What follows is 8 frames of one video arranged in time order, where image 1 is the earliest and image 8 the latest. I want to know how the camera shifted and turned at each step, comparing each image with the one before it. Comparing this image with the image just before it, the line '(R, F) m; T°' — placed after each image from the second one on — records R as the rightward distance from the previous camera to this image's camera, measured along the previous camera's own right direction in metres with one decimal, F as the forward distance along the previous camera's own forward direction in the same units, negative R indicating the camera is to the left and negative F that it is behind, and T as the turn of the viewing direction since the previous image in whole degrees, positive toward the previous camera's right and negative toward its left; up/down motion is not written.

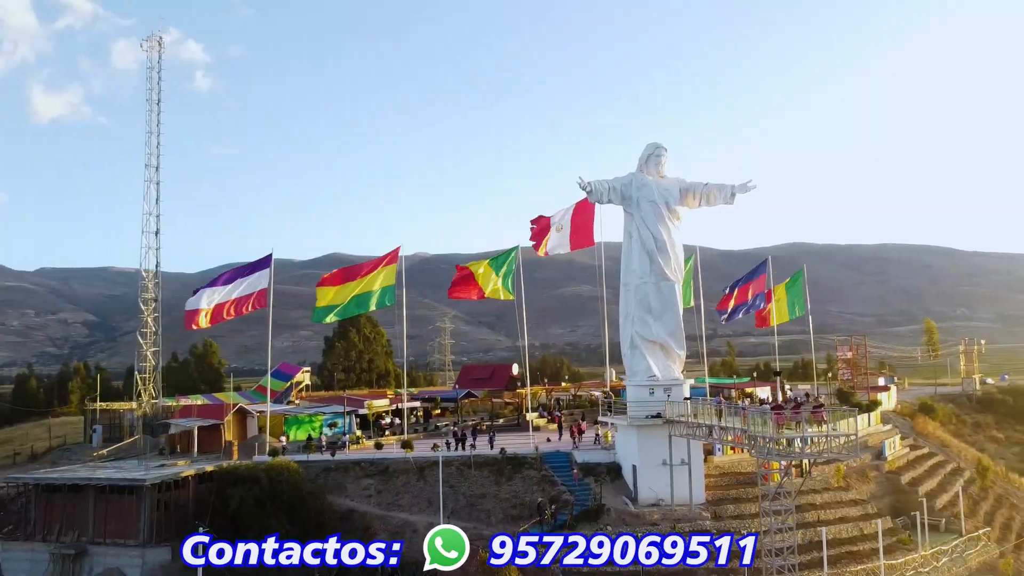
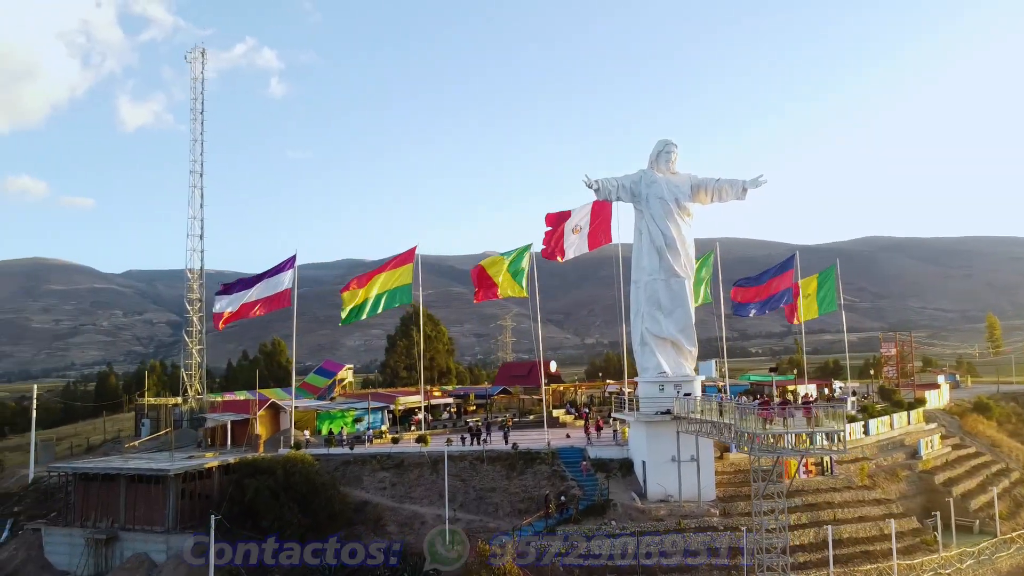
(+1.9, -0.4) m; -5°
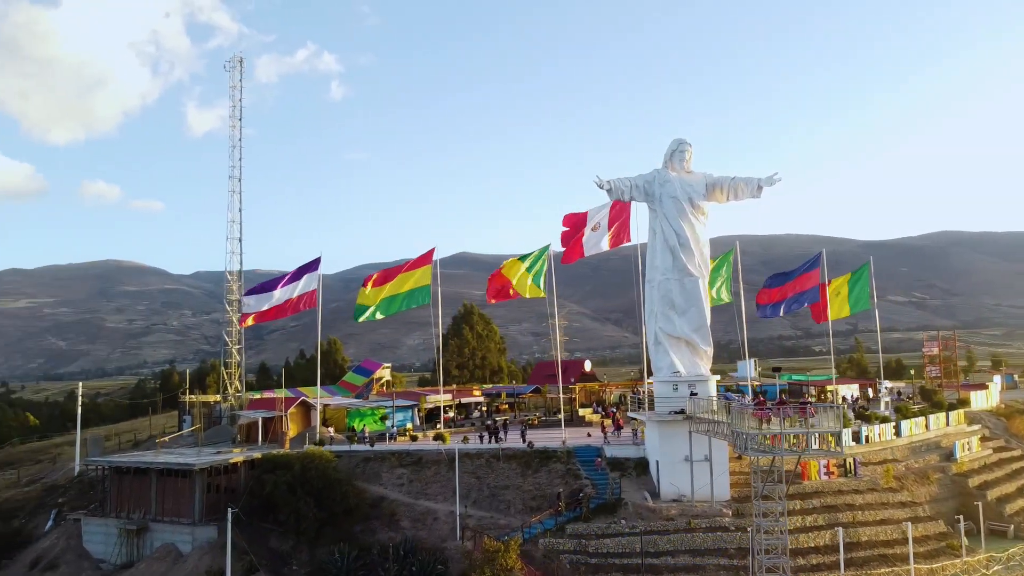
(+1.4, -0.3) m; -4°
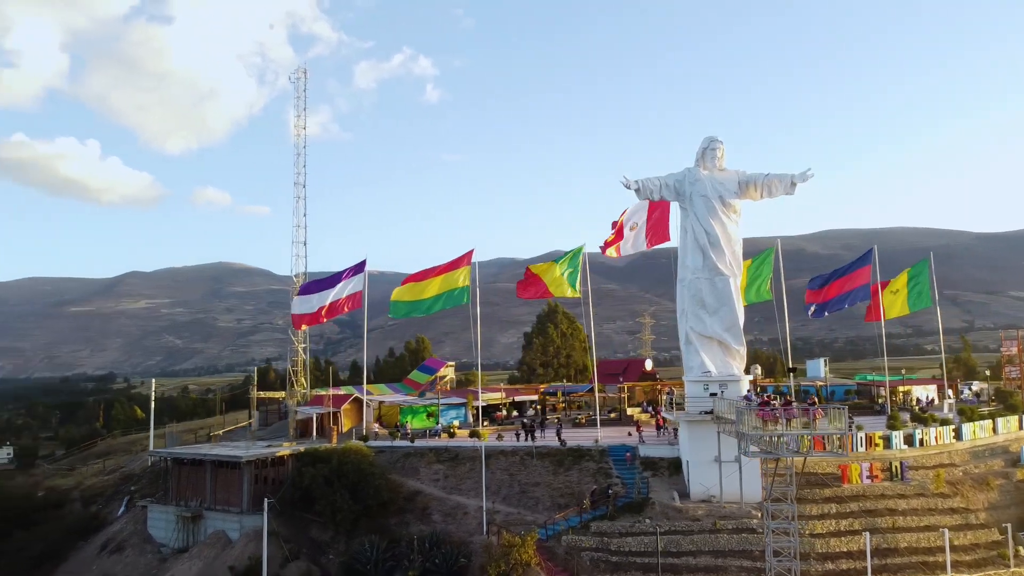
(+2.0, -0.4) m; -6°
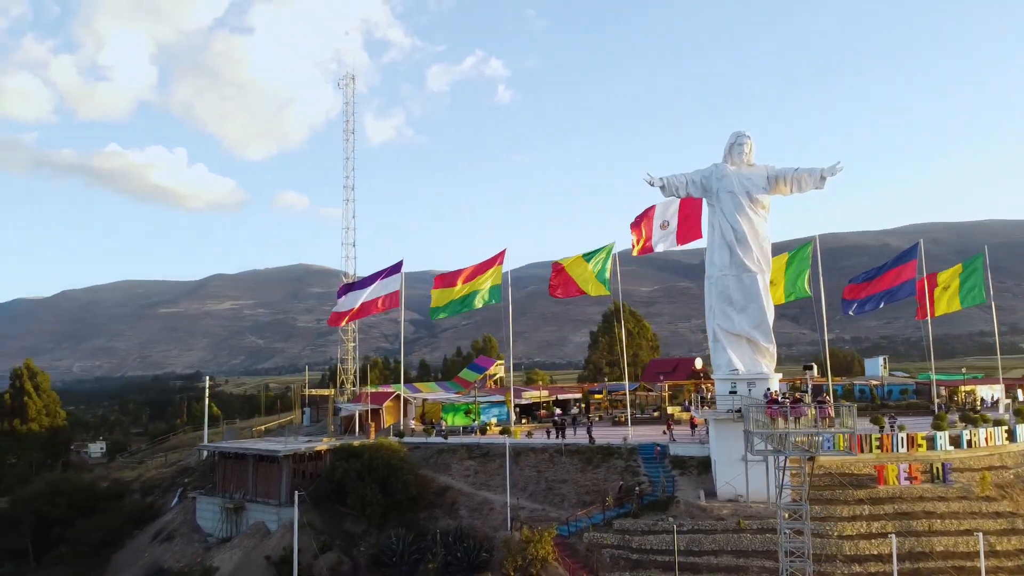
(+1.5, -0.3) m; -5°
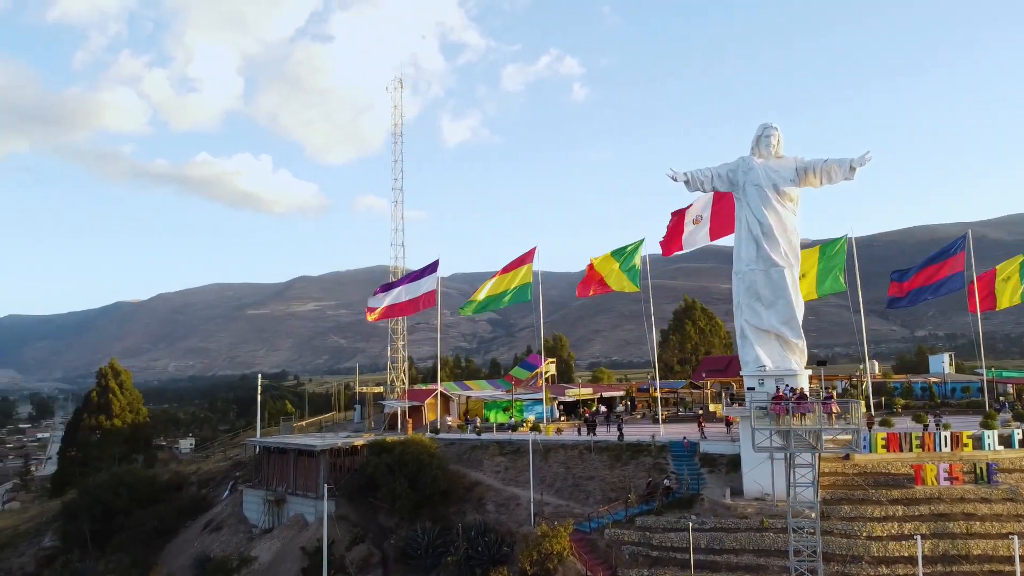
(+1.7, -0.2) m; -5°
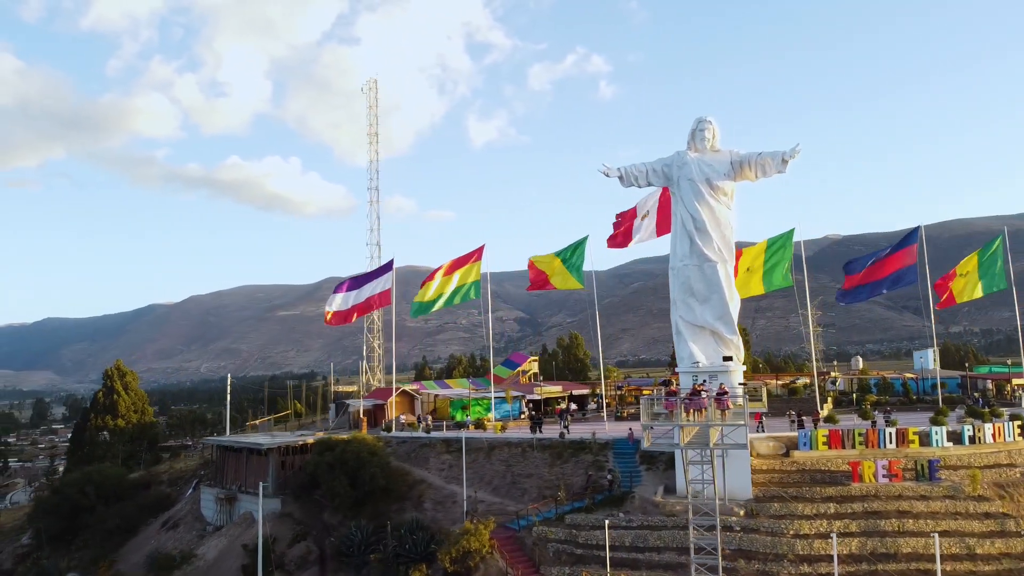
(+3.1, +0.1) m; -2°
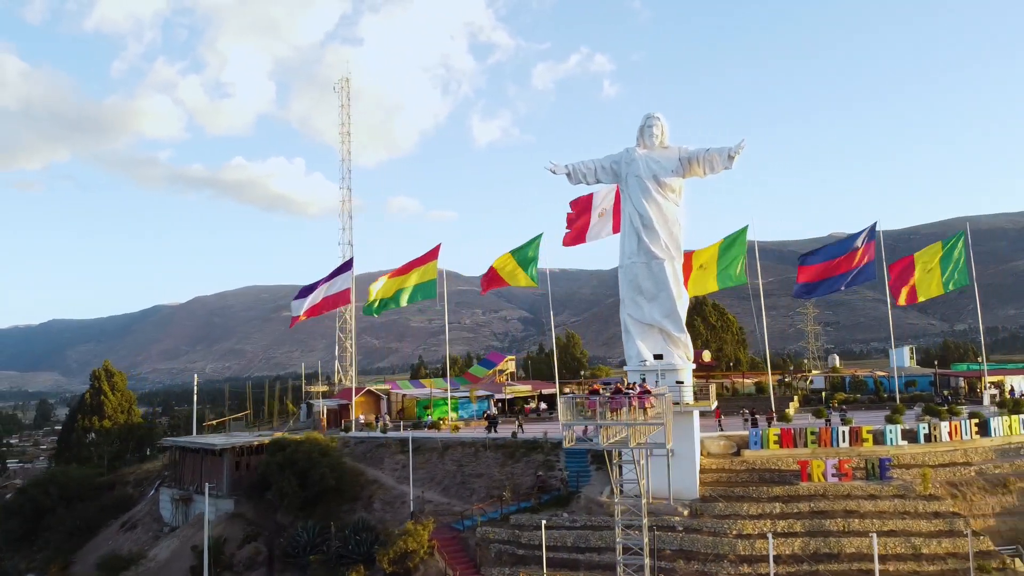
(+1.9, +0.2) m; 0°
